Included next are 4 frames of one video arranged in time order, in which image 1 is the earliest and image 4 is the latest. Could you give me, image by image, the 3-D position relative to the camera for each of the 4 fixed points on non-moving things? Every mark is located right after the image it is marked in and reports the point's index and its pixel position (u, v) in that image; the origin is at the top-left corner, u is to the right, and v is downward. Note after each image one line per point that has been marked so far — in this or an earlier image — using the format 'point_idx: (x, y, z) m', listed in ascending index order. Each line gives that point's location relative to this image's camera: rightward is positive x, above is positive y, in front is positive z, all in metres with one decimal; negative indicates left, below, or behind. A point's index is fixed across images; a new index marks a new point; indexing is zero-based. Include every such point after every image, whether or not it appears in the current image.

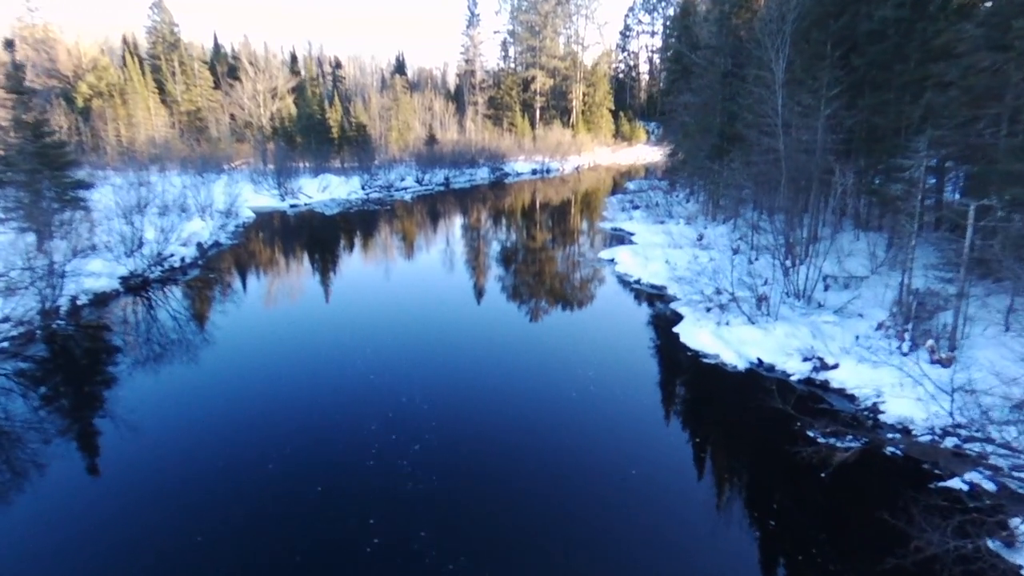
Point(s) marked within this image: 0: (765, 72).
0: (+7.3, +6.1, +16.4) m
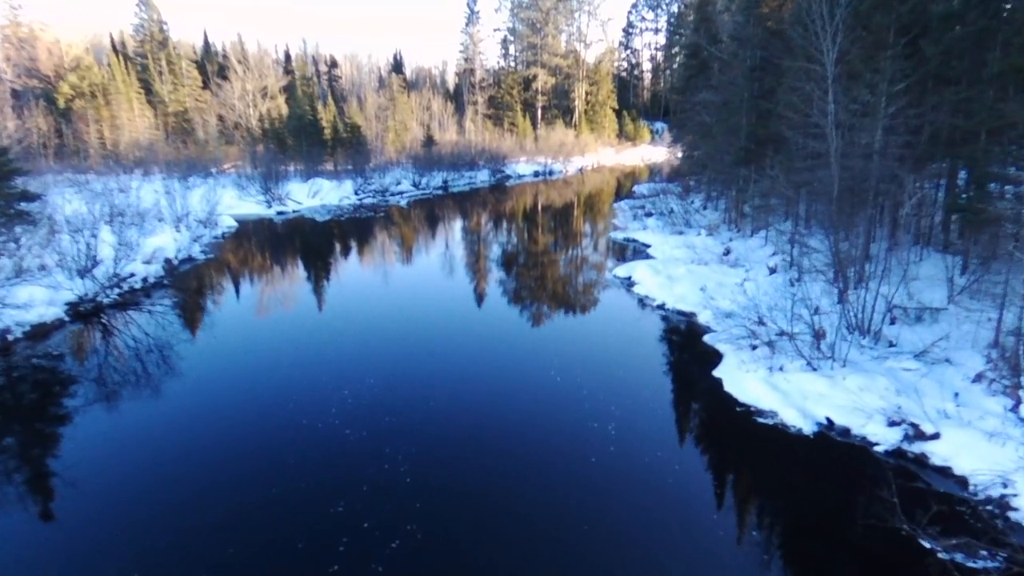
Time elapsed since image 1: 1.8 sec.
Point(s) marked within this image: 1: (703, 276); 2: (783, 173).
0: (+7.3, +5.4, +14.1) m
1: (+5.2, +0.3, +15.9) m
2: (+7.3, +3.1, +15.7) m
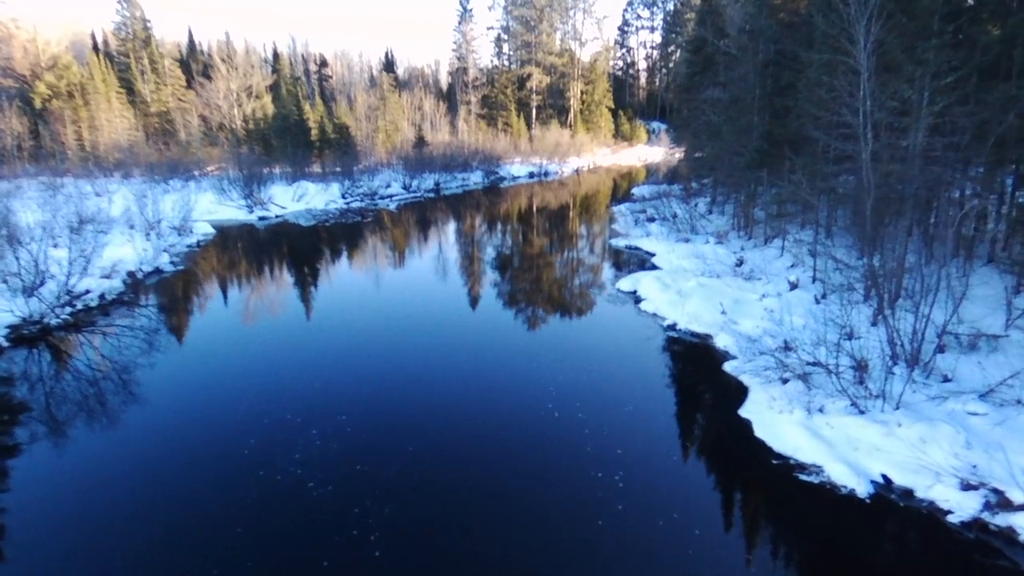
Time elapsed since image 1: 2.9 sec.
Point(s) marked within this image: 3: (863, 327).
0: (+7.2, +5.0, +12.7) m
1: (+5.1, -0.1, +14.4) m
2: (+7.2, +2.7, +14.3) m
3: (+6.5, -0.7, +10.7) m
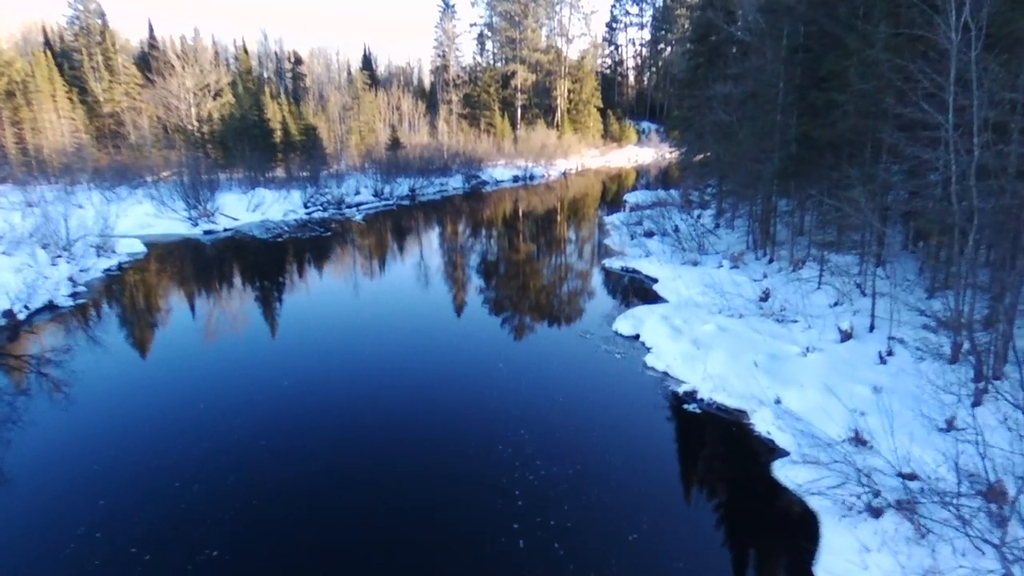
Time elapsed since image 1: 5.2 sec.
0: (+6.6, +4.1, +9.4) m
1: (+4.4, -1.0, +11.1) m
2: (+6.5, +1.8, +11.0) m
3: (+6.0, -1.6, +7.5) m
